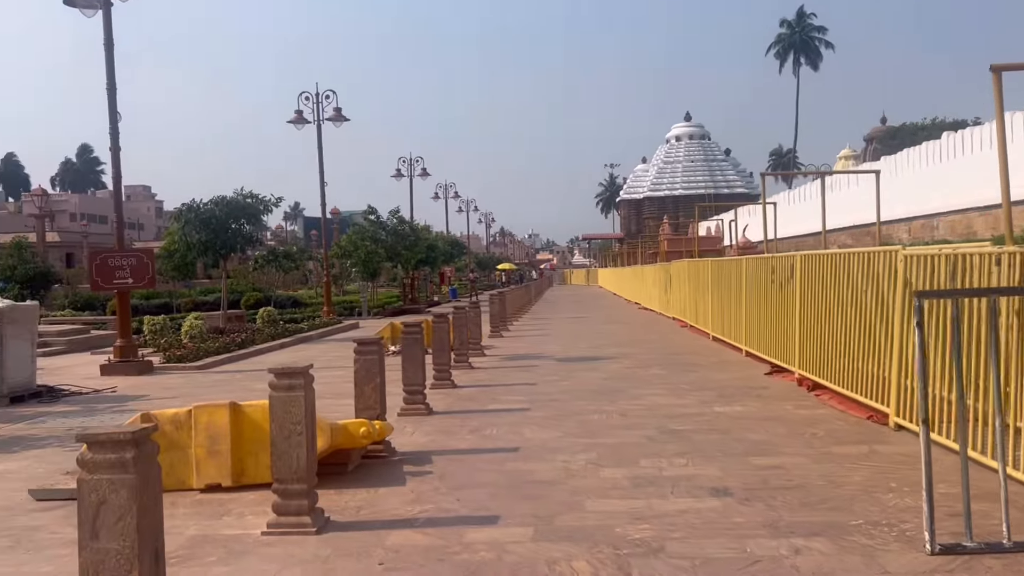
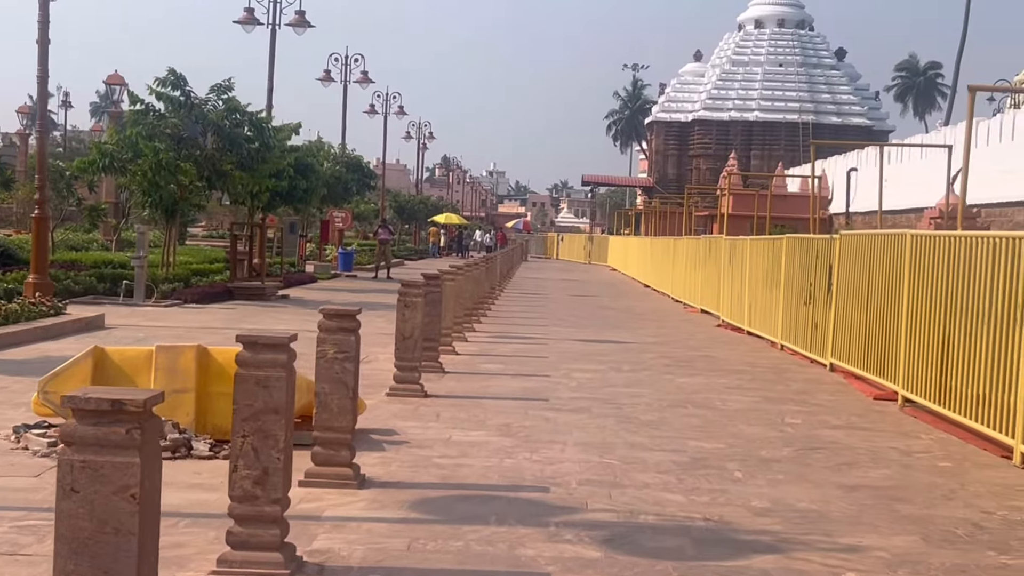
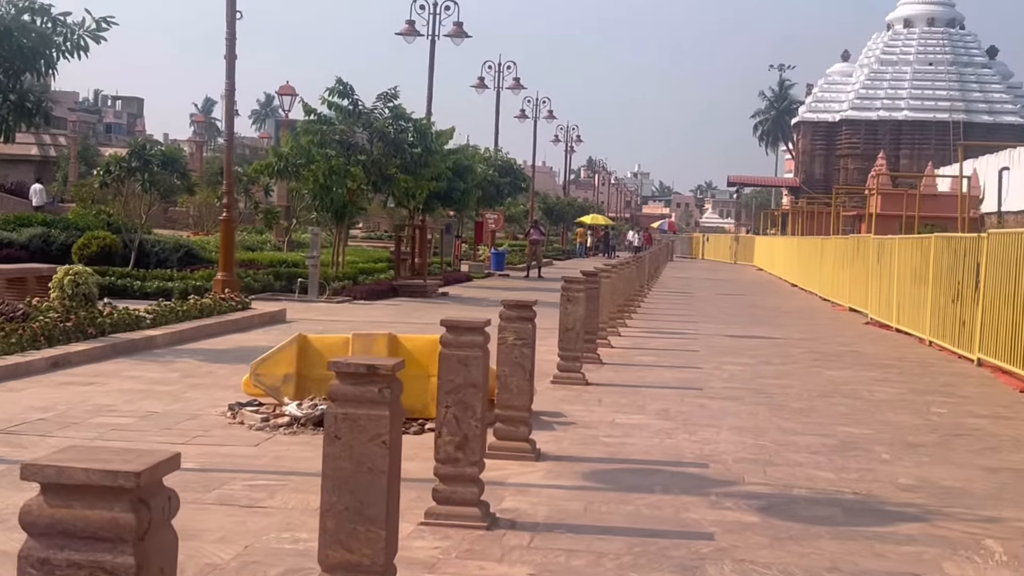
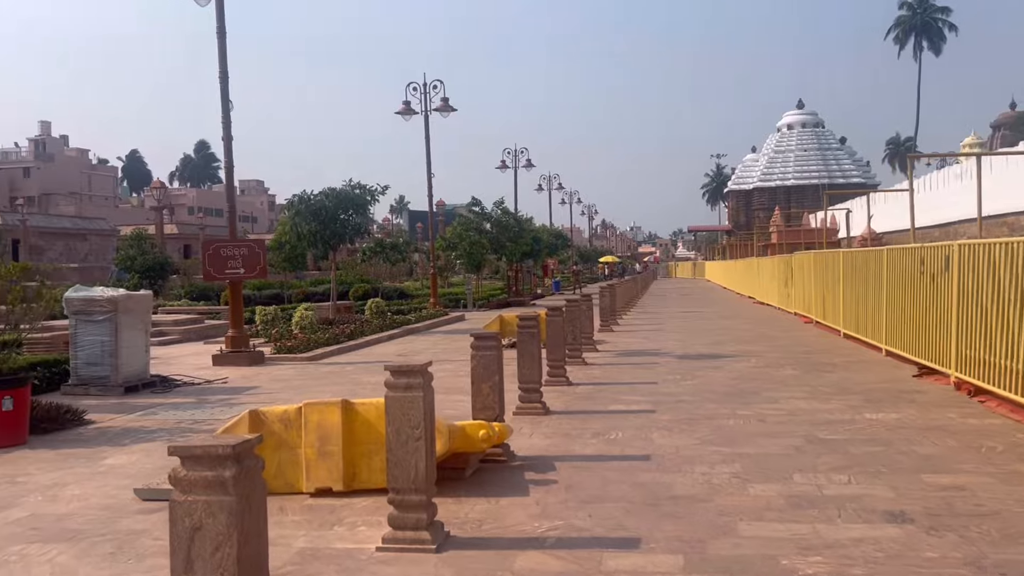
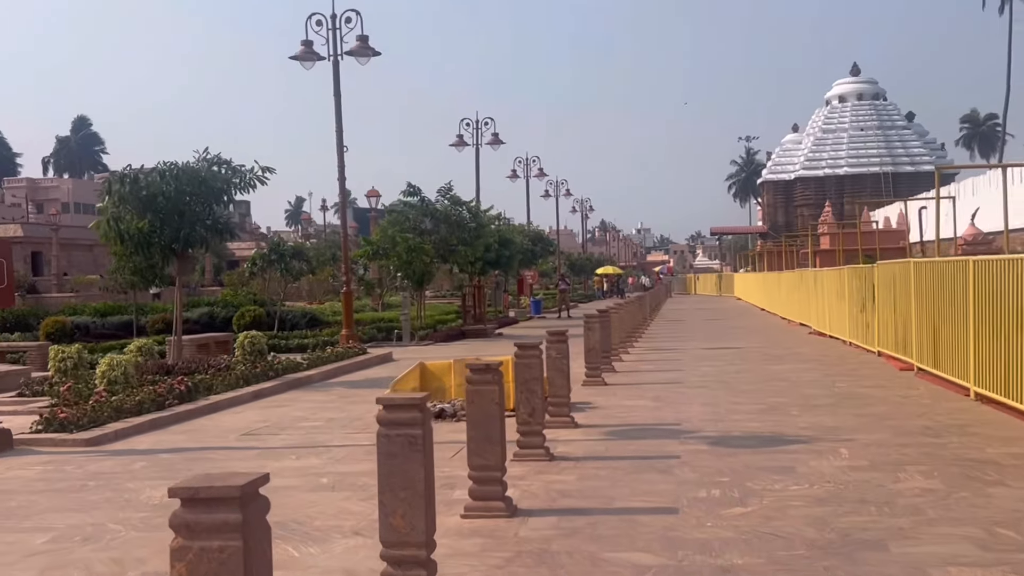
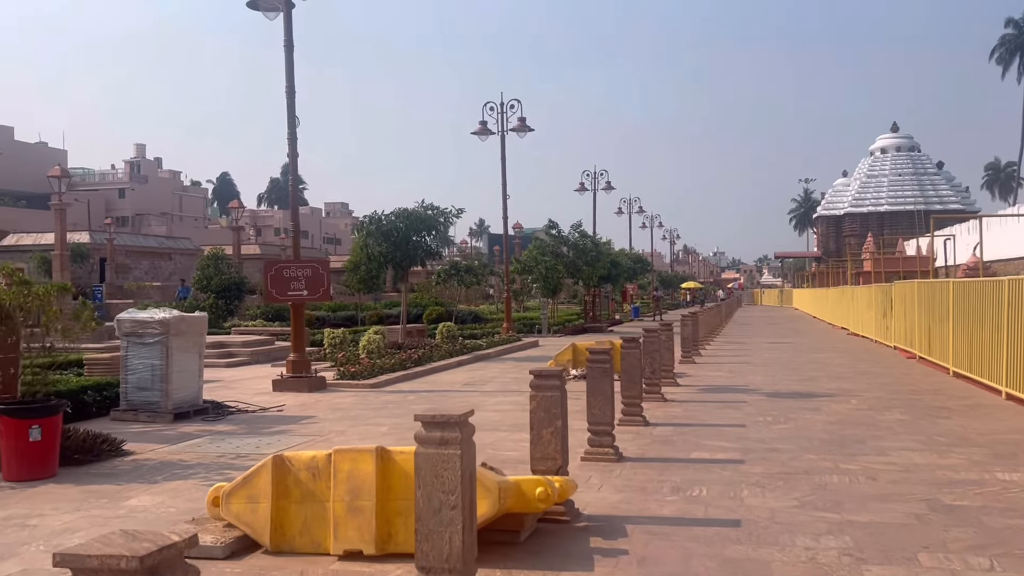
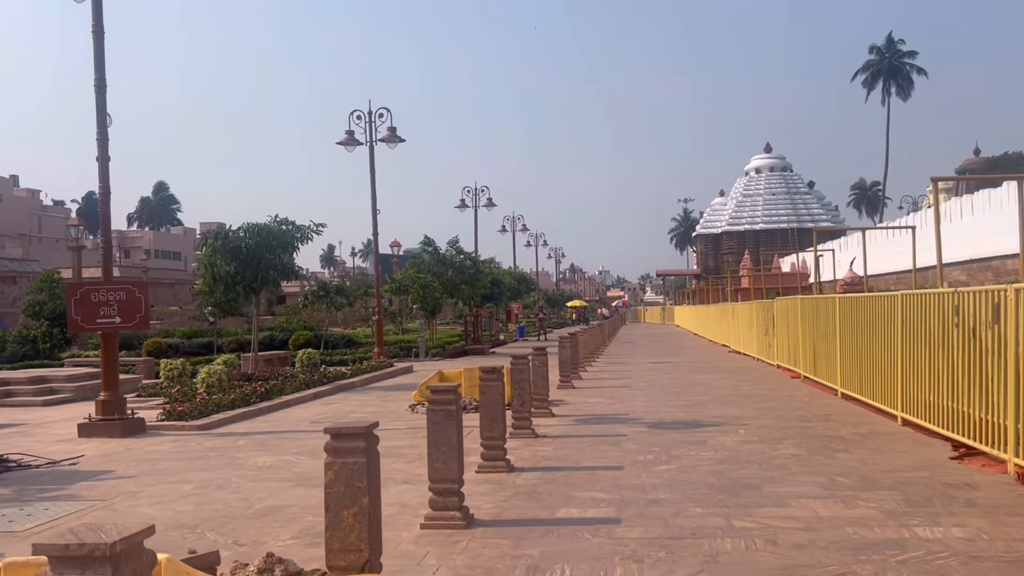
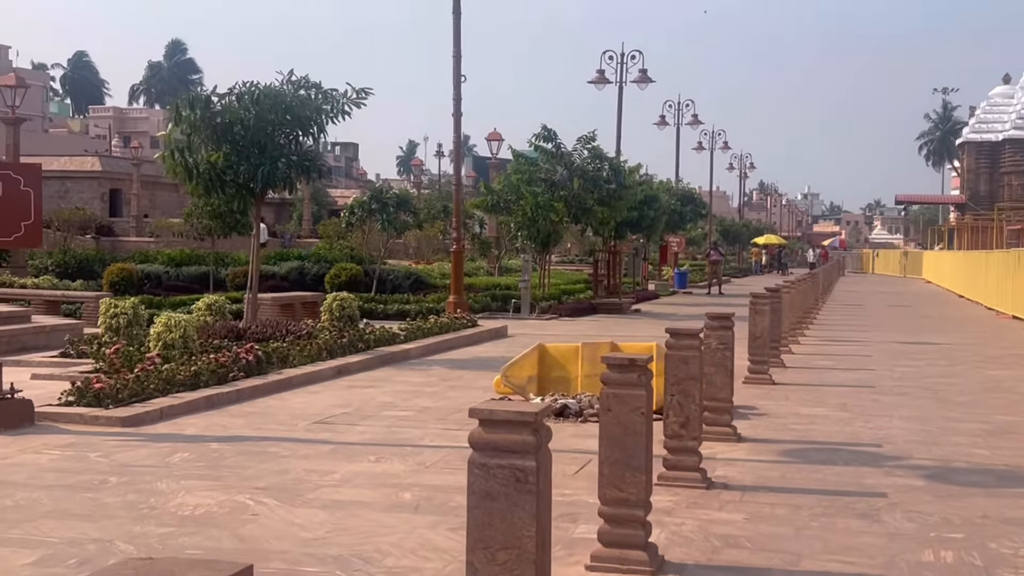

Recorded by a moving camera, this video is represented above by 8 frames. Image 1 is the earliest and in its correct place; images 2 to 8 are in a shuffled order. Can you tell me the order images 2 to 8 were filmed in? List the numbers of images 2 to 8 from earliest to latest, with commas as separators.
4, 6, 7, 5, 8, 3, 2
